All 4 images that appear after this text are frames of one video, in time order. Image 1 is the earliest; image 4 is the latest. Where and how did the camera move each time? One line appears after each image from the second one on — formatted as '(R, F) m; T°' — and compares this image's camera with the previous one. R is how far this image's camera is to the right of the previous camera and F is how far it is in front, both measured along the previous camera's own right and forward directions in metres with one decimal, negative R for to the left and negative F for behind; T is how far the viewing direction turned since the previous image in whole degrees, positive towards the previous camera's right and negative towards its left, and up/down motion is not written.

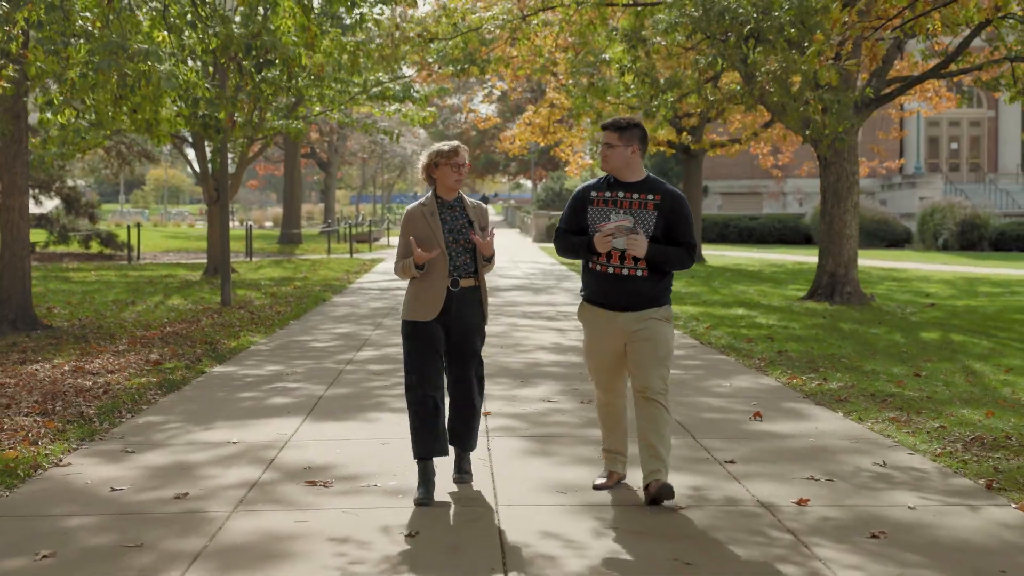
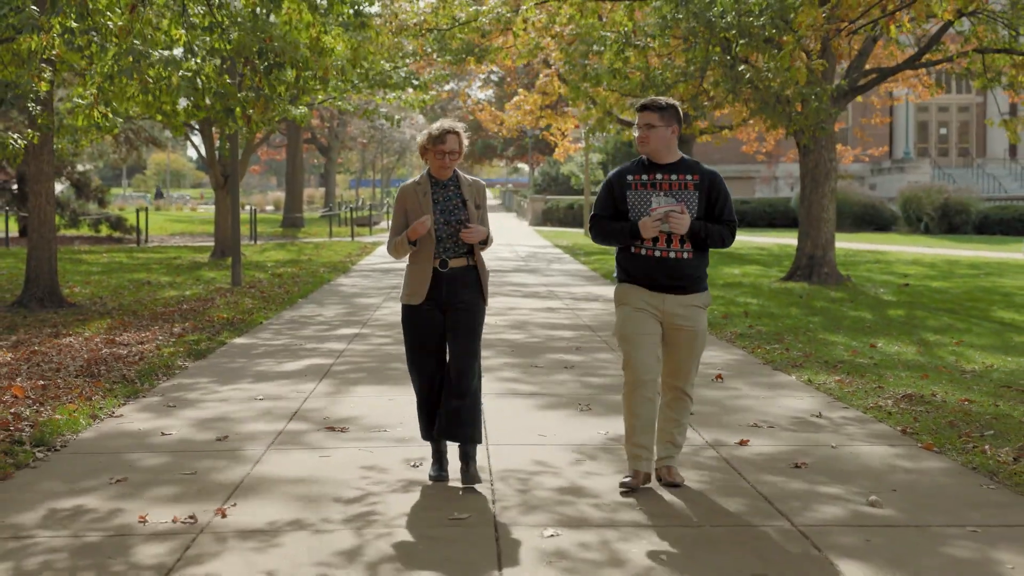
(+0.1, -1.0) m; 0°
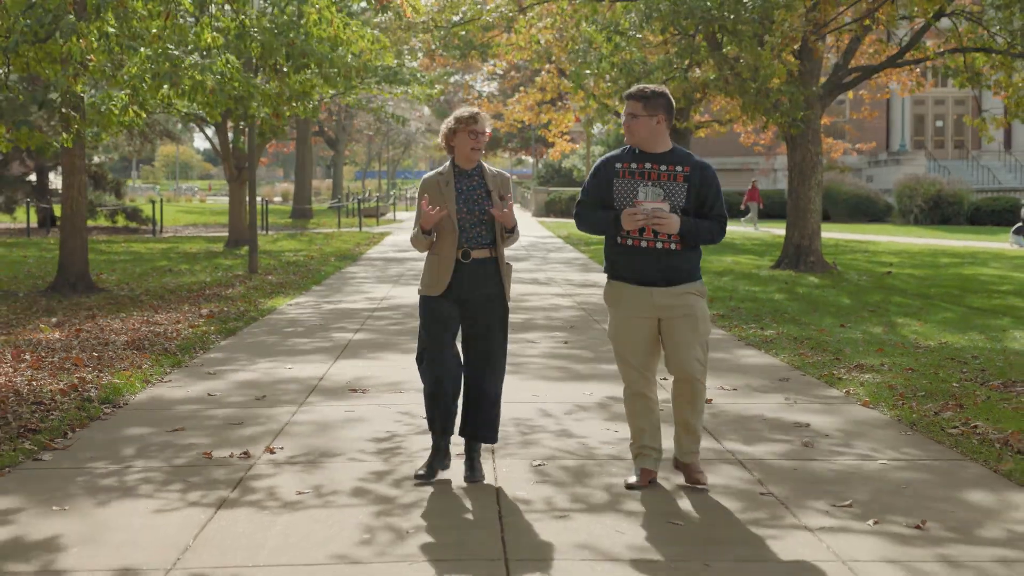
(0.0, -1.1) m; 0°
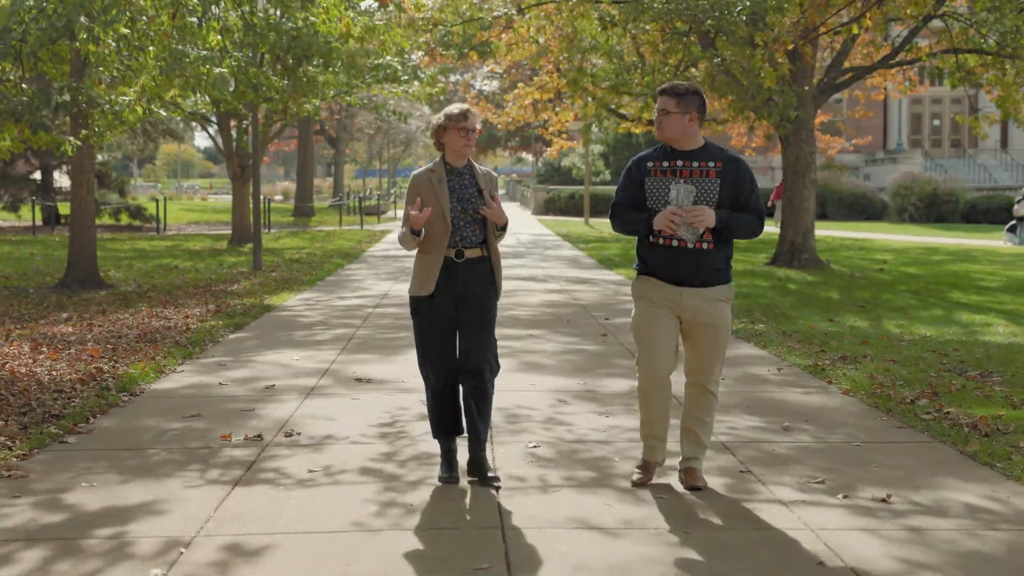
(0.0, -0.4) m; 0°
